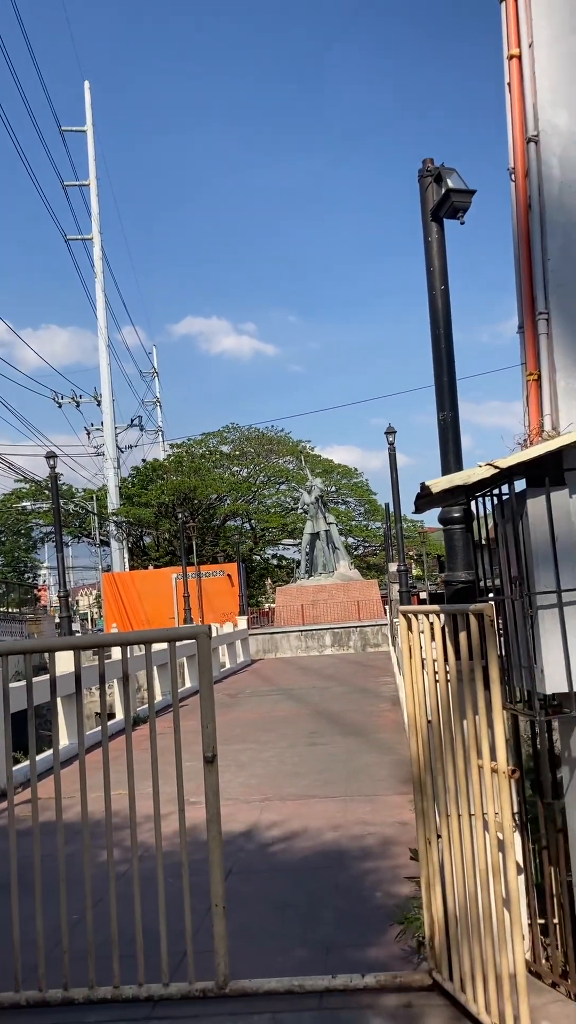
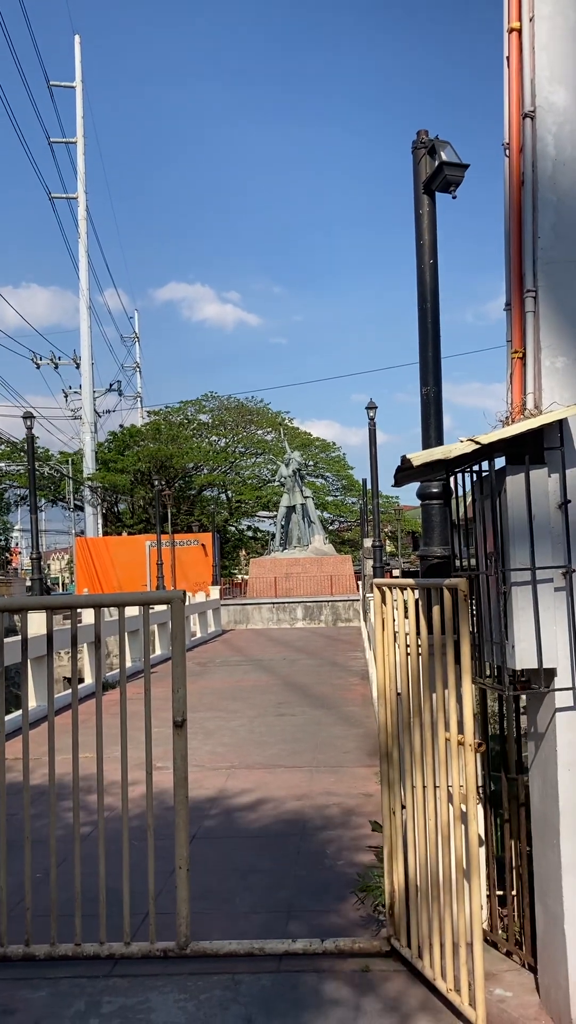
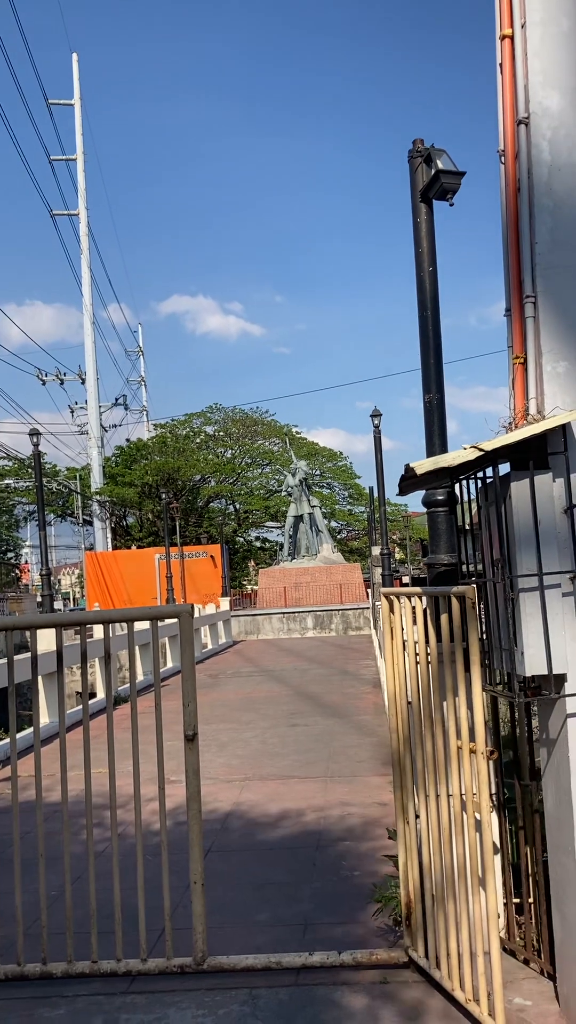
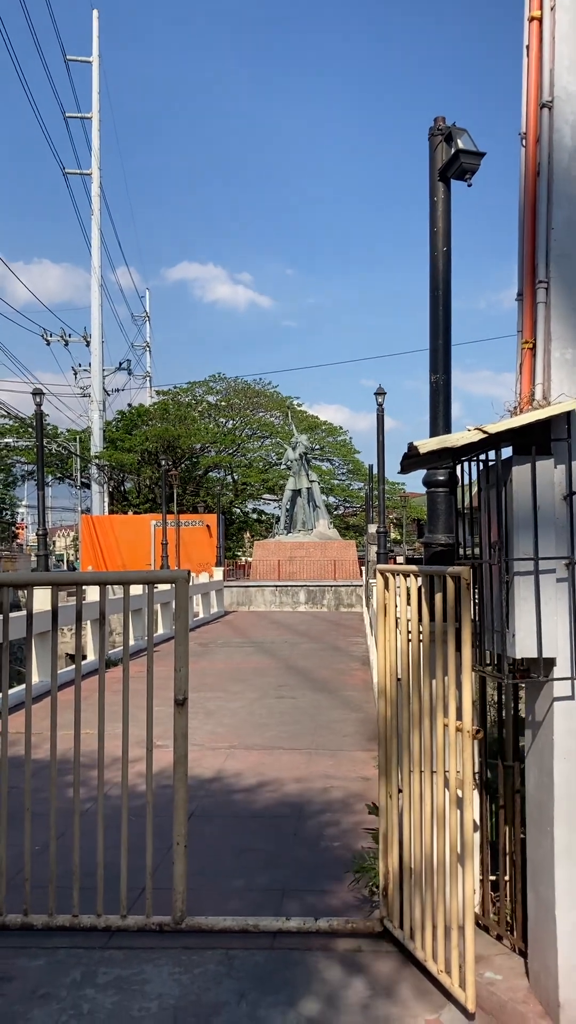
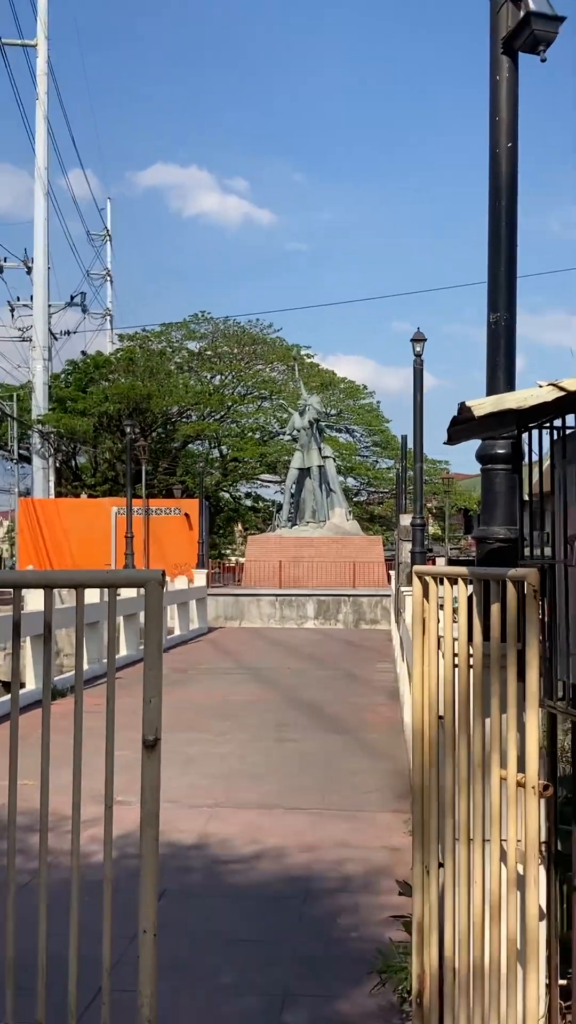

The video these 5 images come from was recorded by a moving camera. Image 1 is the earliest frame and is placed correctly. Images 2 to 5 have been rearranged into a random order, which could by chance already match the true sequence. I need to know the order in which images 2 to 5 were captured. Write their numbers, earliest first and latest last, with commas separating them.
3, 2, 4, 5
